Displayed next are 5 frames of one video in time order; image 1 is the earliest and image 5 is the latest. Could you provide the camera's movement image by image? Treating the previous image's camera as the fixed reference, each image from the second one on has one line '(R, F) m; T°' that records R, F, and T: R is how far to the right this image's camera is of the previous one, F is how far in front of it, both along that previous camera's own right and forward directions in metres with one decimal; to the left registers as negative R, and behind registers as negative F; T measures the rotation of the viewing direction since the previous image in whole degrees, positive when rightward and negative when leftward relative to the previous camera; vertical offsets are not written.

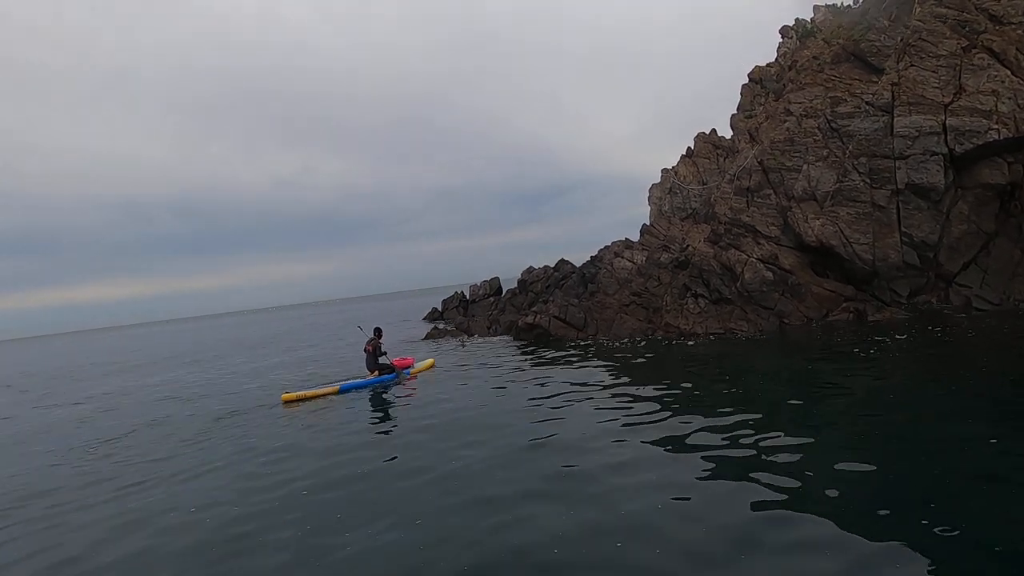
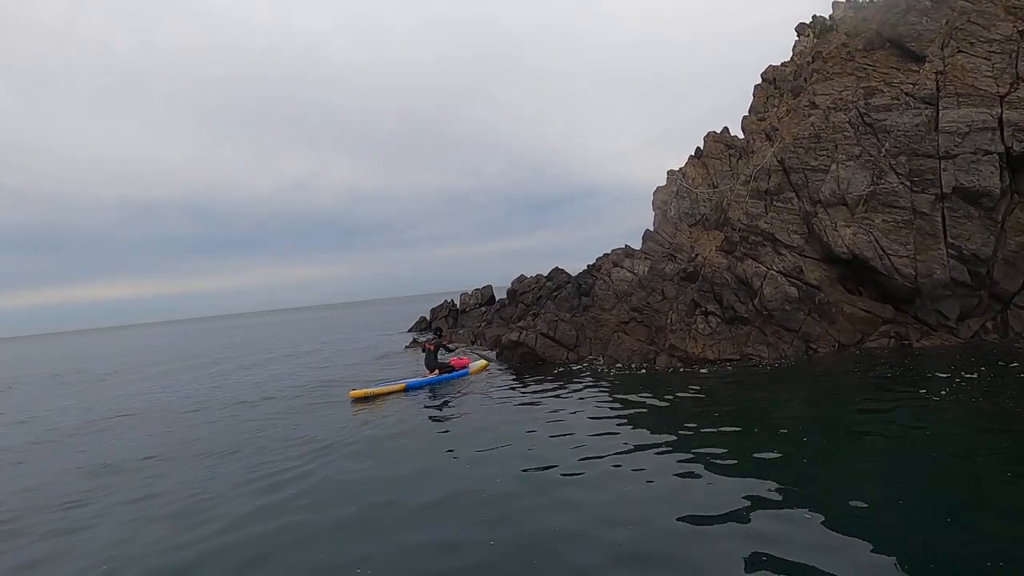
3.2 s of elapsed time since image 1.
(+0.8, +3.1) m; 0°
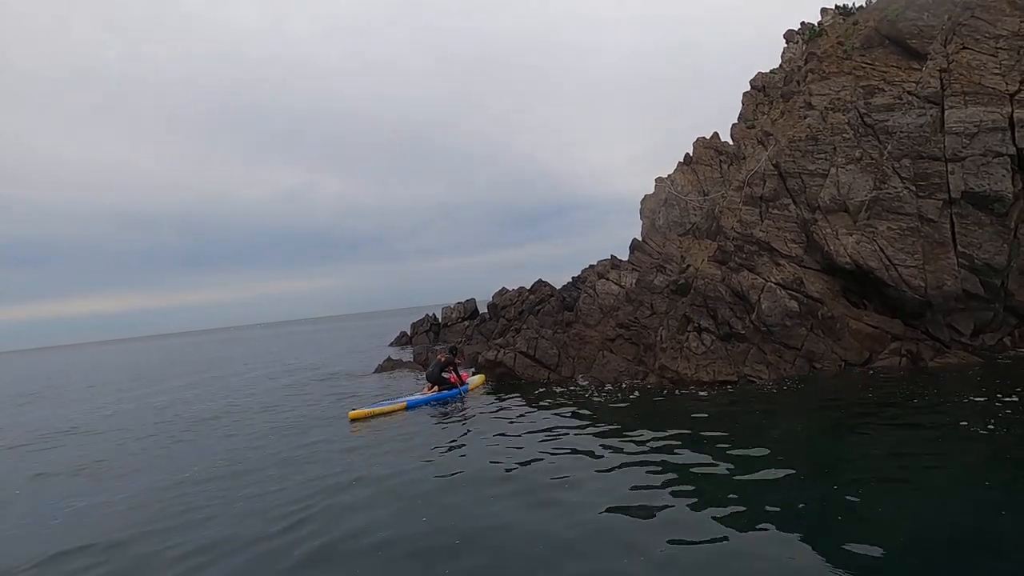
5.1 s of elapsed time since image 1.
(+0.5, +1.7) m; +1°
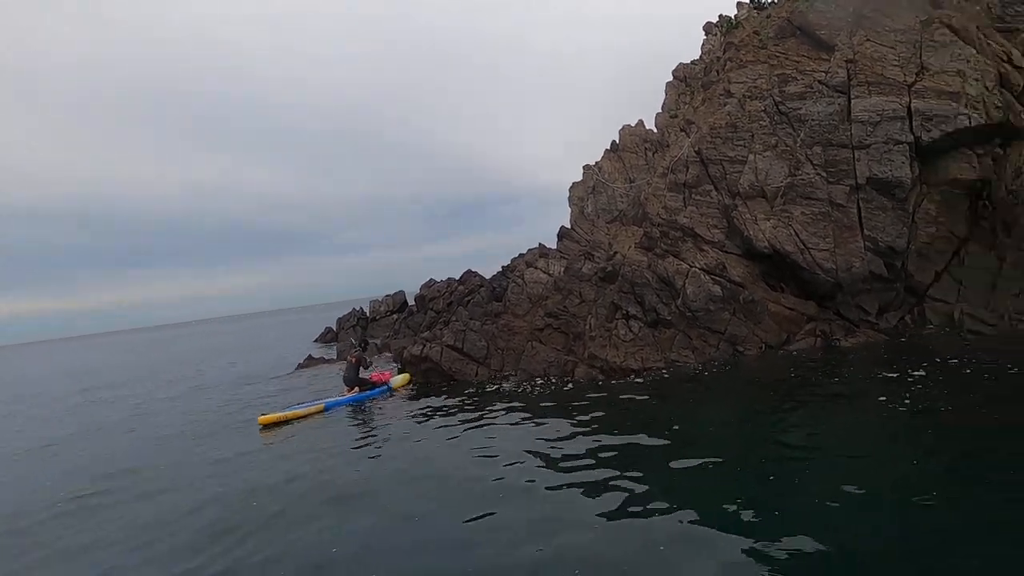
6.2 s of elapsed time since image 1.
(+0.3, +0.6) m; +7°
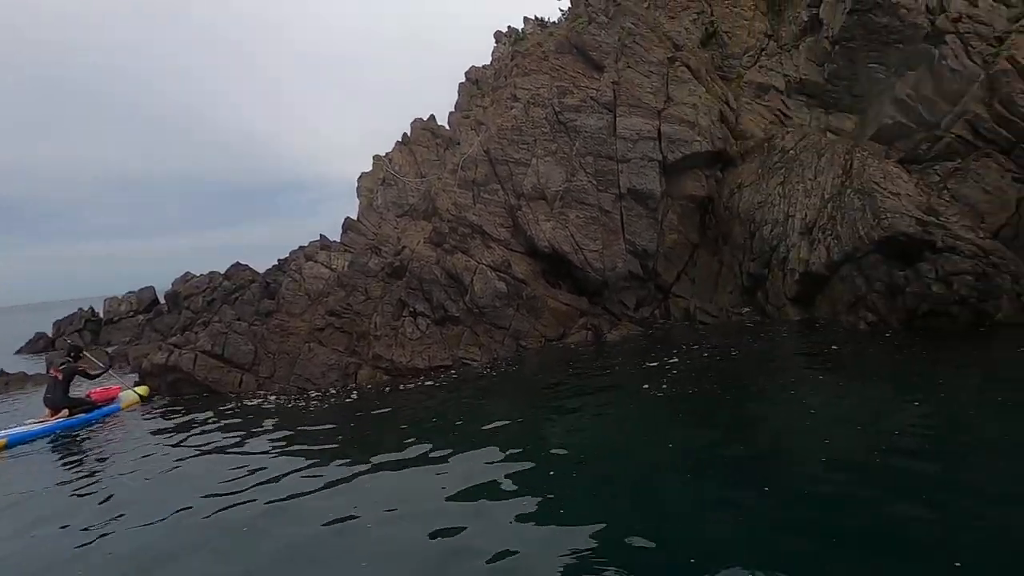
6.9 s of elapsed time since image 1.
(+0.2, +0.7) m; +21°
